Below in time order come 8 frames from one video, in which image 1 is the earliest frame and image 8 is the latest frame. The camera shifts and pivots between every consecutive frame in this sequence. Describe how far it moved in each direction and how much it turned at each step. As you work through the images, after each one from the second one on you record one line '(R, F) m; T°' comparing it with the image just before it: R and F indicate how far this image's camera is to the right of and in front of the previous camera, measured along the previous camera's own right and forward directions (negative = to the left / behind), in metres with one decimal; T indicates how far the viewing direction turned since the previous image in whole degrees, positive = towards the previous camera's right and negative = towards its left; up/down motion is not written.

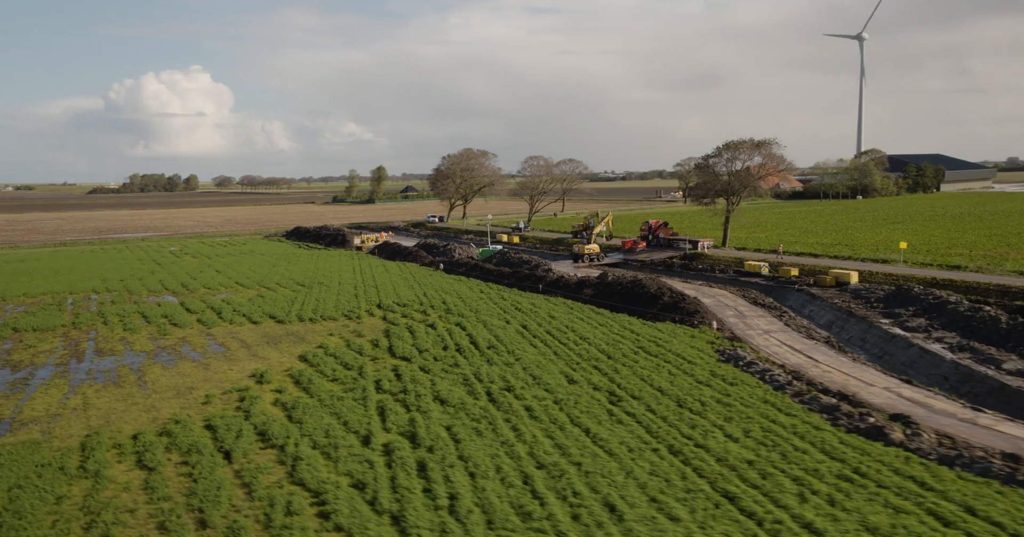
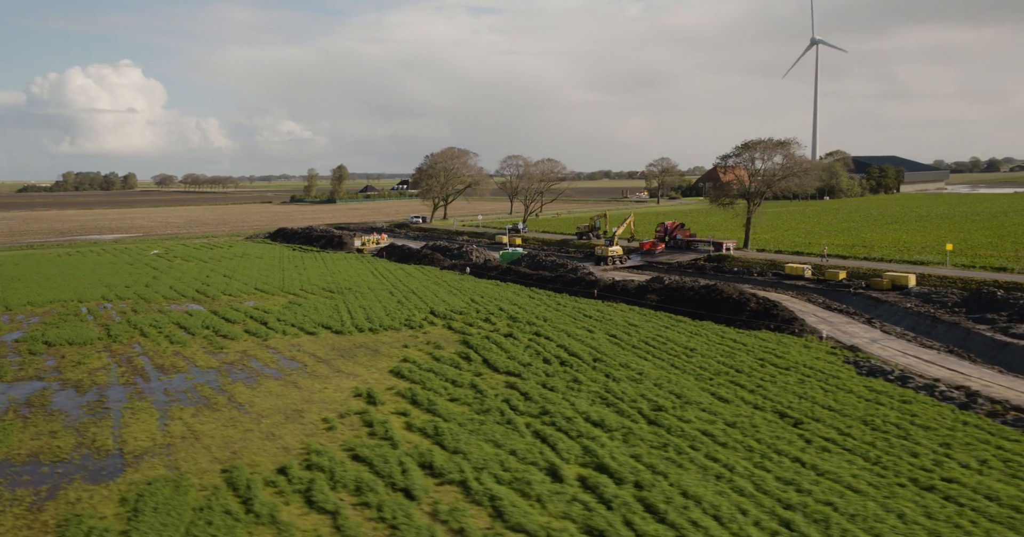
(-3.6, +1.5) m; +2°
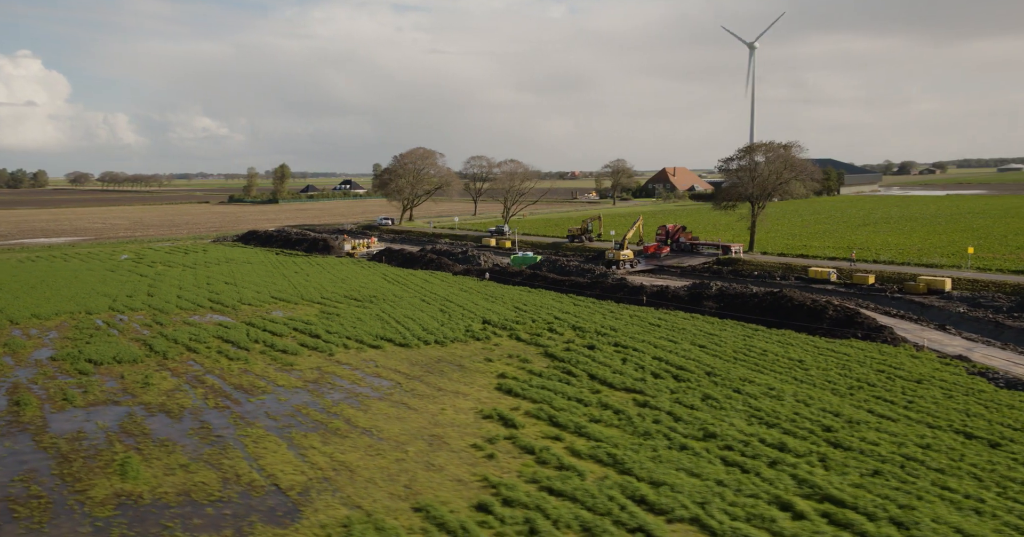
(-4.0, +1.1) m; +3°
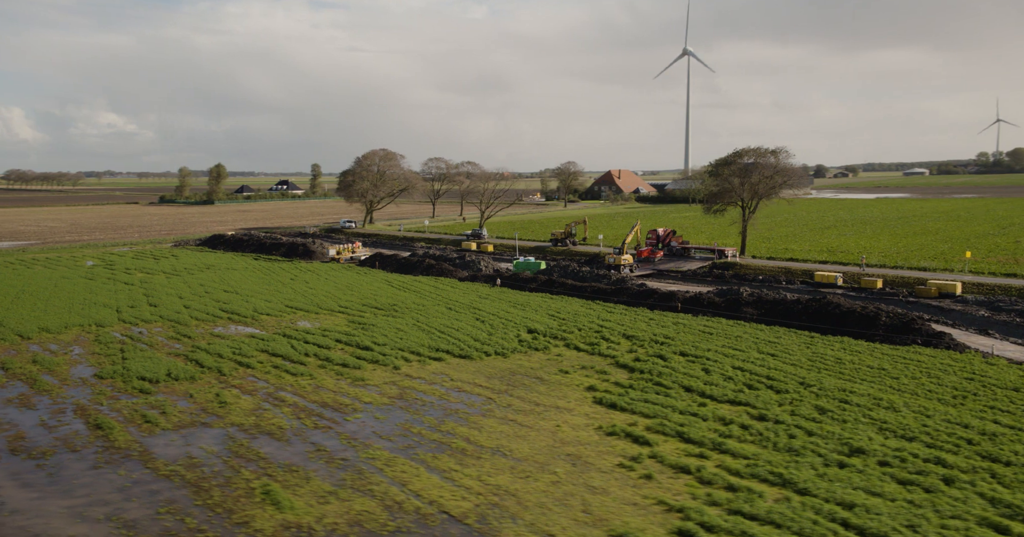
(-3.7, +0.5) m; +4°
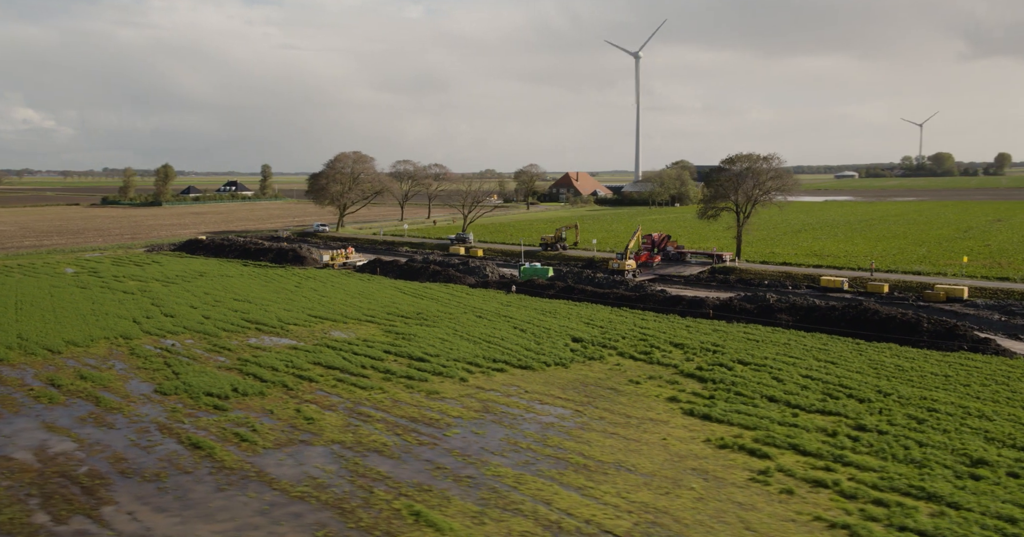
(-3.2, +0.1) m; +3°
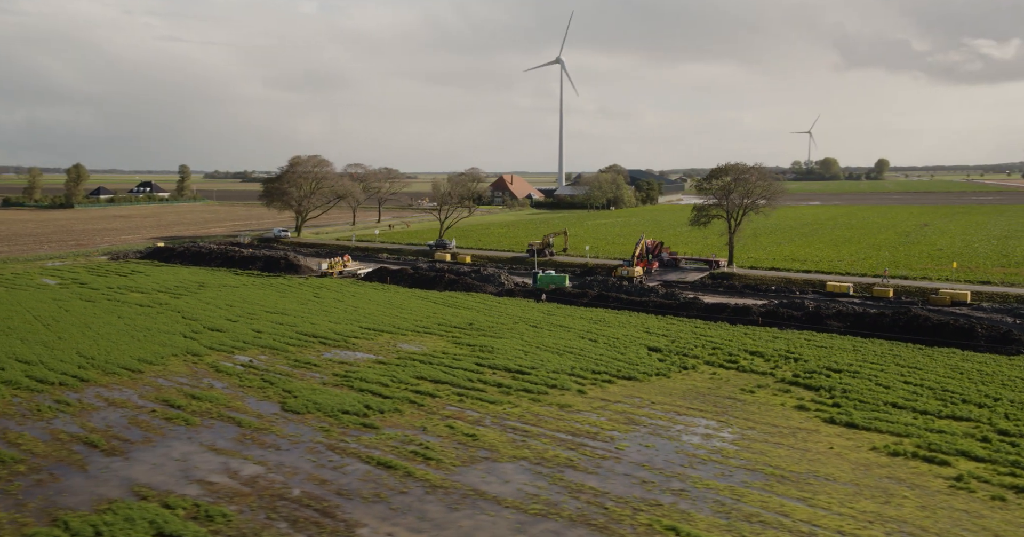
(-5.4, -0.2) m; +5°
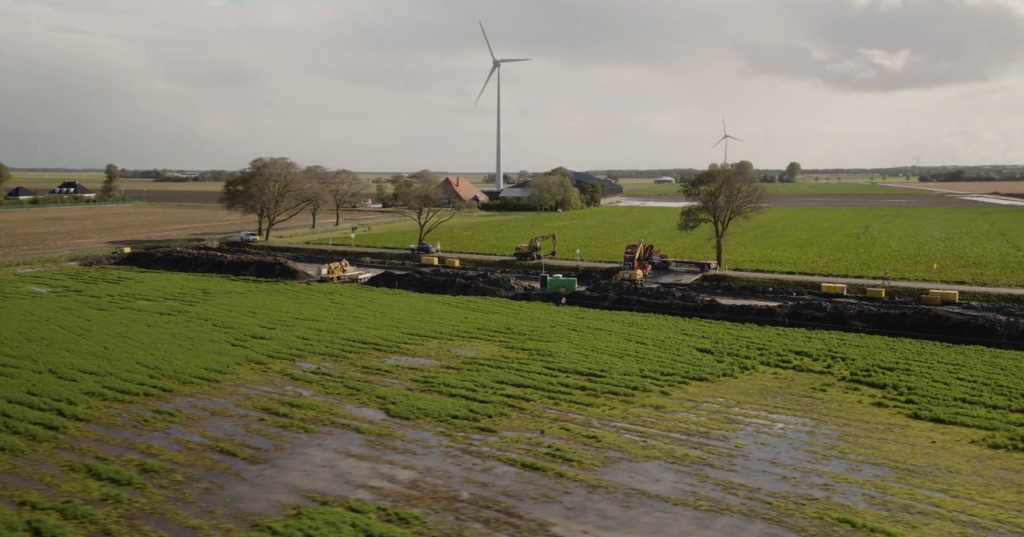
(-4.3, -0.6) m; +4°
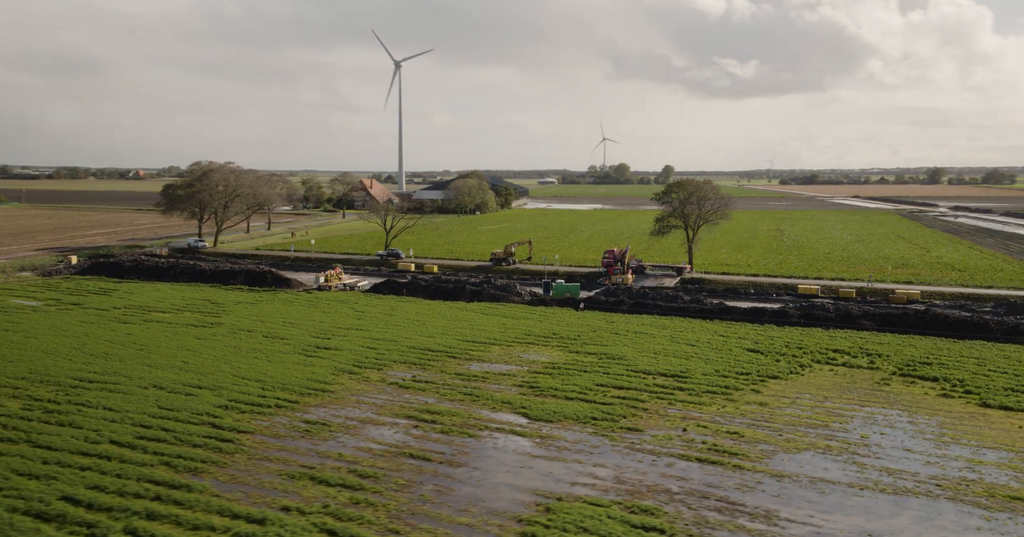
(-6.4, -1.4) m; +6°
